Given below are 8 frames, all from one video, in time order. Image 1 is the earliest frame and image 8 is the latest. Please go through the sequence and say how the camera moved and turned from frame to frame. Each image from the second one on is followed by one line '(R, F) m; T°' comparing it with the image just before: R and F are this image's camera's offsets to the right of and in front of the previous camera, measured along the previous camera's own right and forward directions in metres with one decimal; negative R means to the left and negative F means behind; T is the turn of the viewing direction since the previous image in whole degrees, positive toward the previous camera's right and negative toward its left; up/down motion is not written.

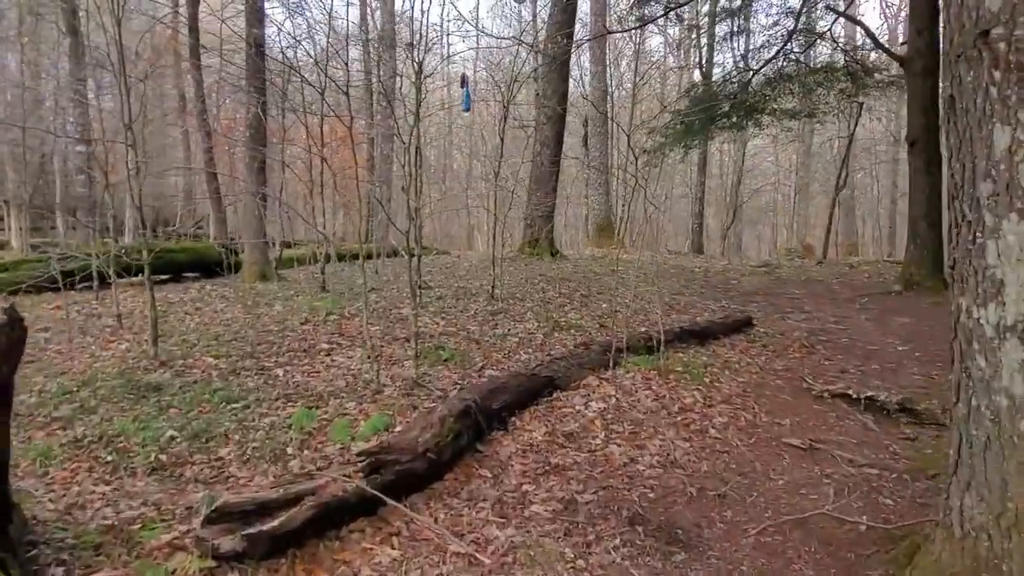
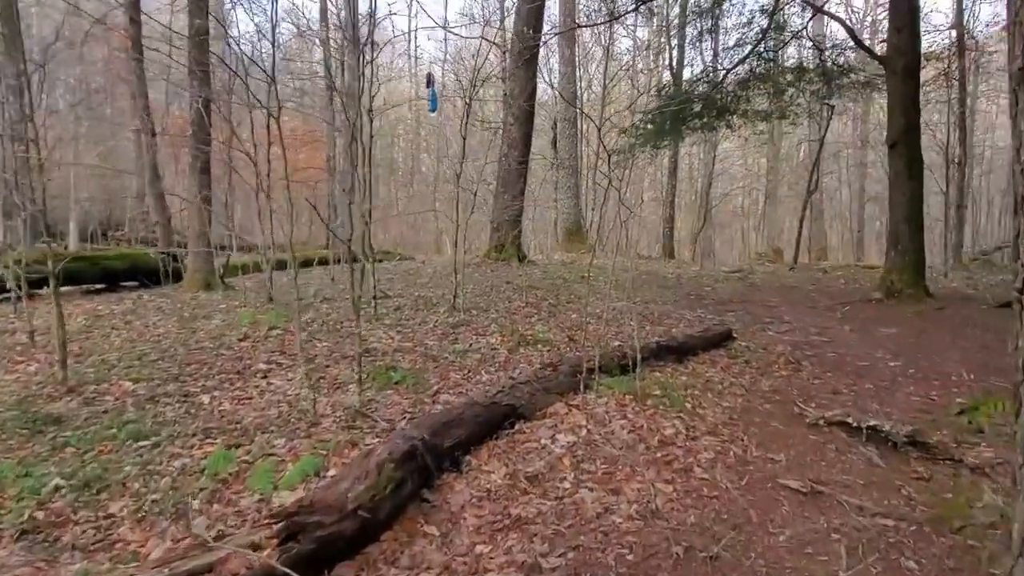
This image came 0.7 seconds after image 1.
(+0.1, +0.5) m; +2°
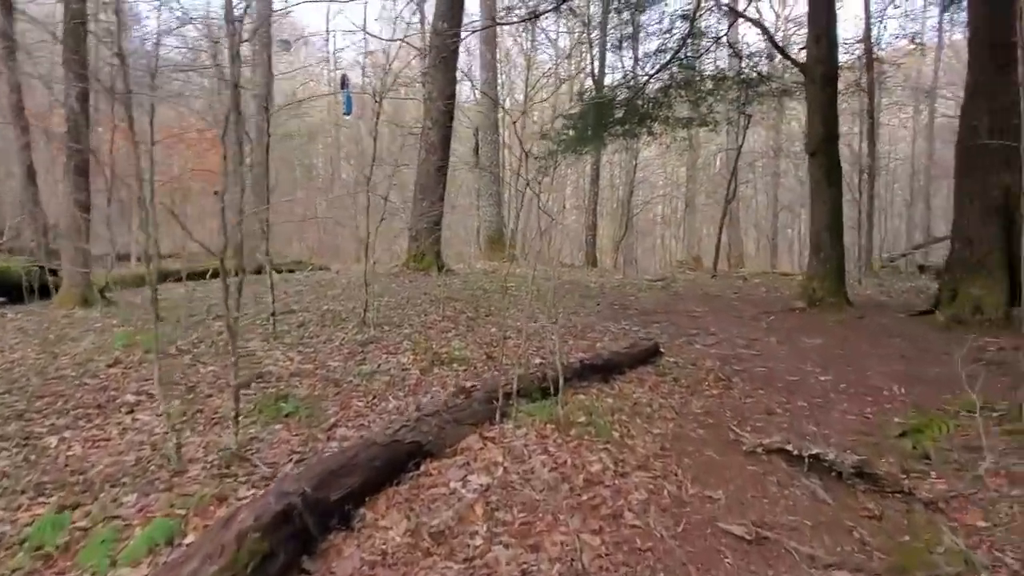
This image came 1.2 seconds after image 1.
(+0.1, +0.5) m; +6°
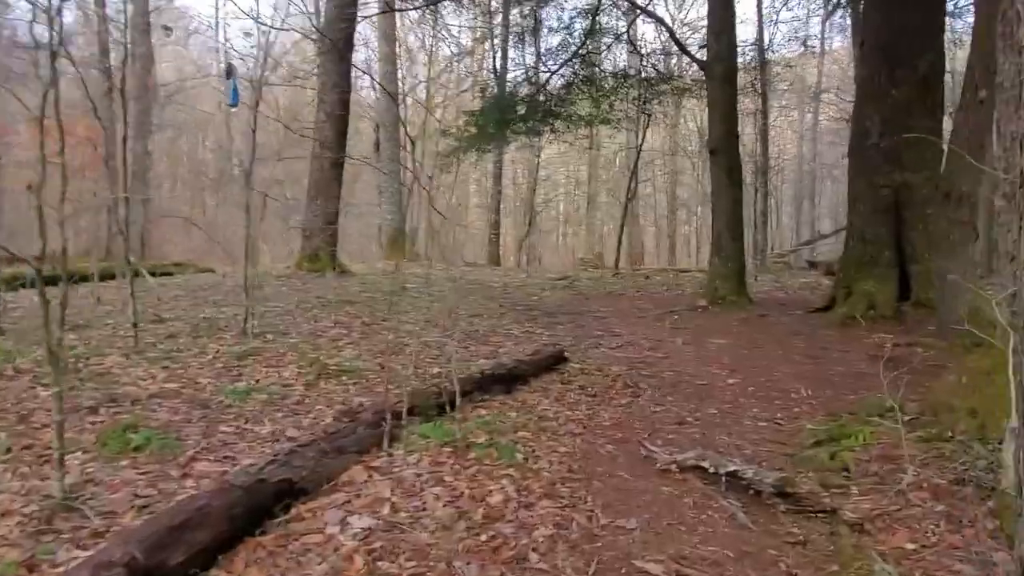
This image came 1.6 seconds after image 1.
(+0.1, +0.4) m; +7°
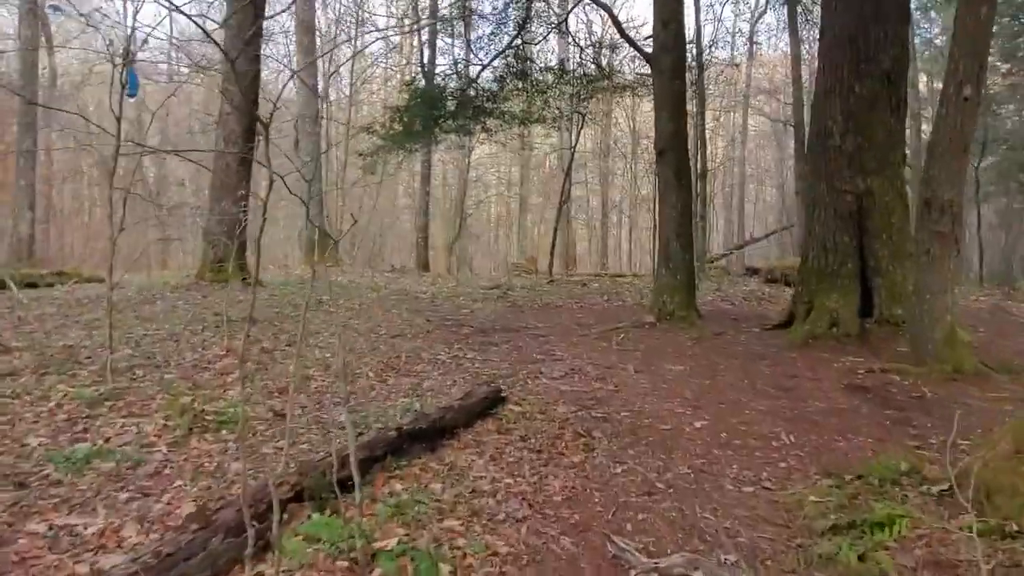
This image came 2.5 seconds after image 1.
(0.0, +0.9) m; +5°
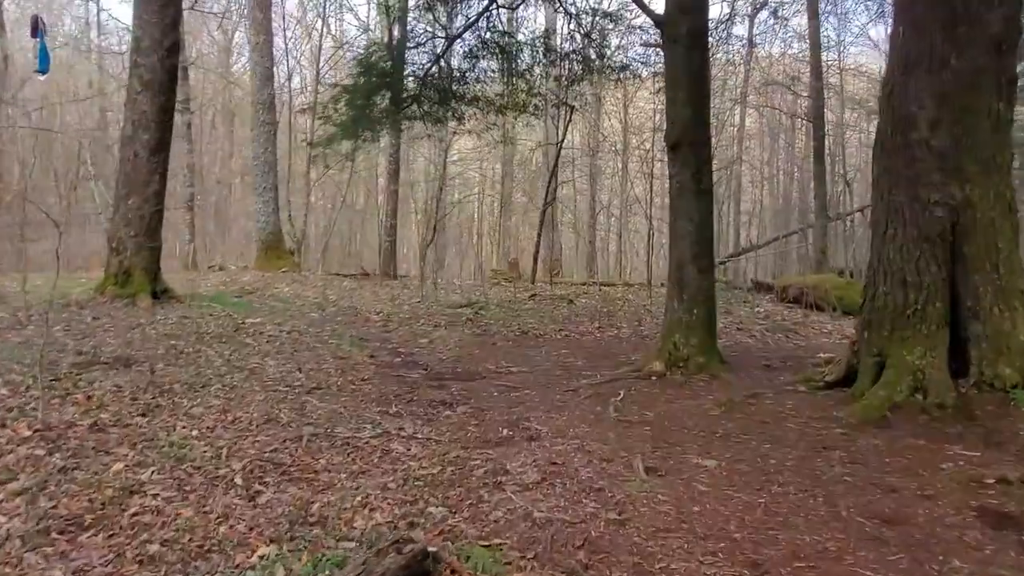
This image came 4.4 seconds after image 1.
(+0.2, +1.8) m; +1°
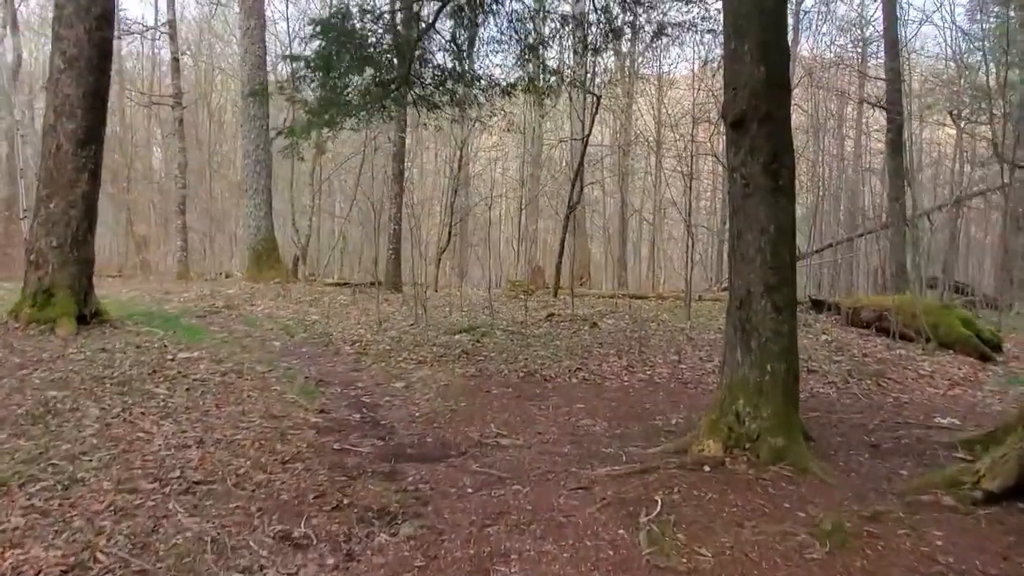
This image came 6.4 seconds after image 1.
(+0.2, +1.8) m; -2°
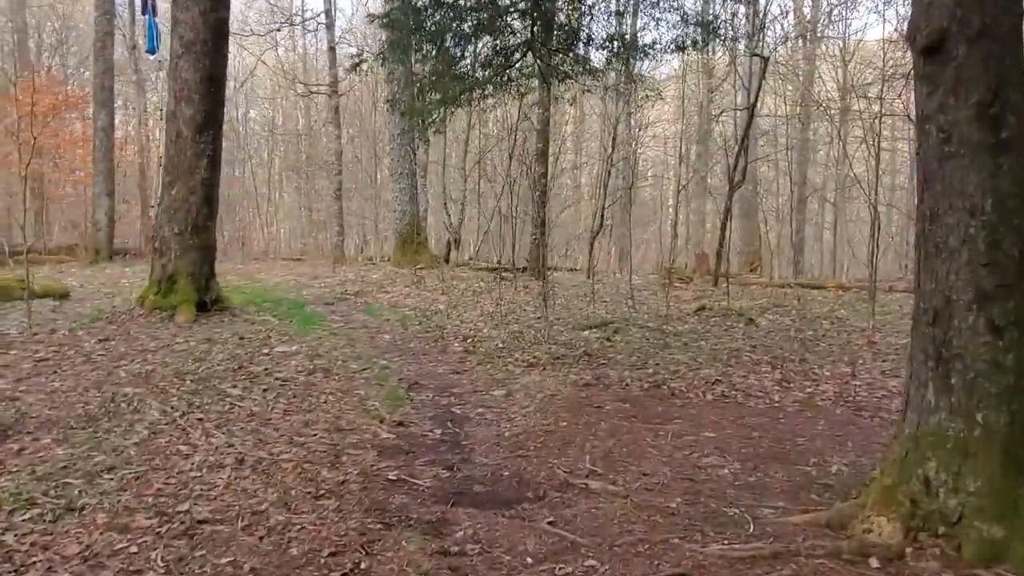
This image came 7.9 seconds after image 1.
(+0.3, +1.0) m; -13°
